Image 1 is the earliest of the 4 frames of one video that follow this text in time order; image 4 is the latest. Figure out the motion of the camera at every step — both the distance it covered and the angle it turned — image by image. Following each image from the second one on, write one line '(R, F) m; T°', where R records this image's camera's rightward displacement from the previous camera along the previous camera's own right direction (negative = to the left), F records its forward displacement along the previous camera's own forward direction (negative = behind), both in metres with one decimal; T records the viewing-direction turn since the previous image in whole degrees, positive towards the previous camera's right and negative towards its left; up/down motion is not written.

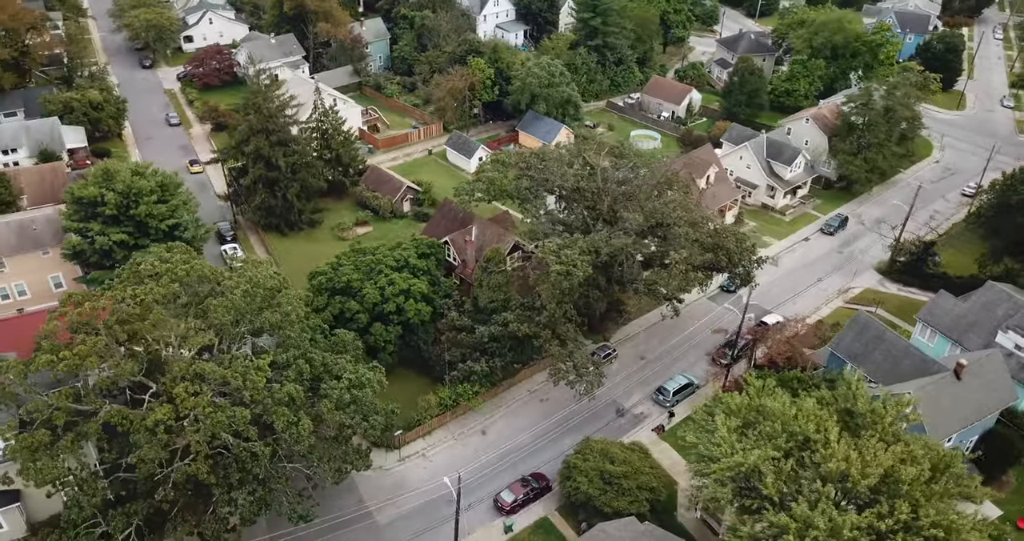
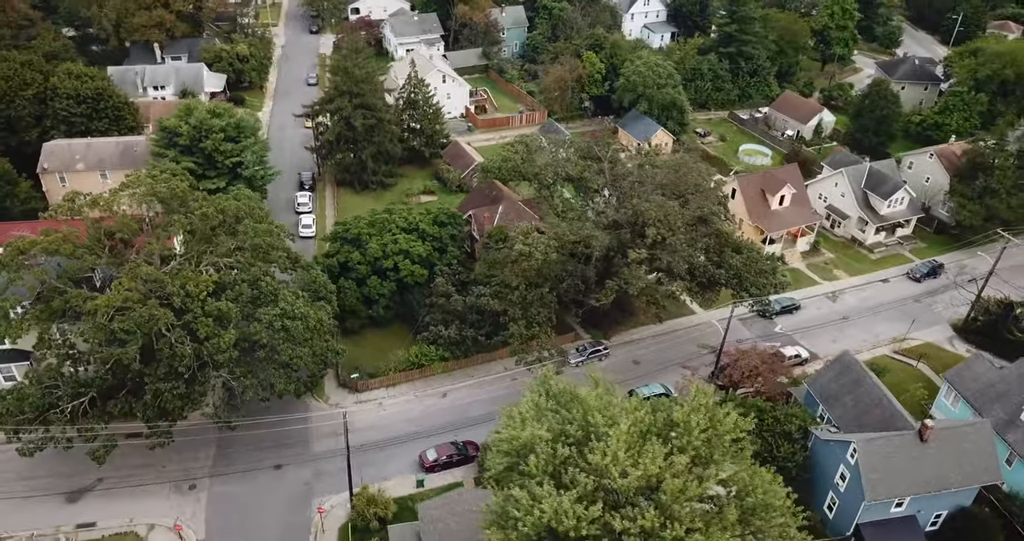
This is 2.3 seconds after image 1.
(+9.3, +0.3) m; -14°
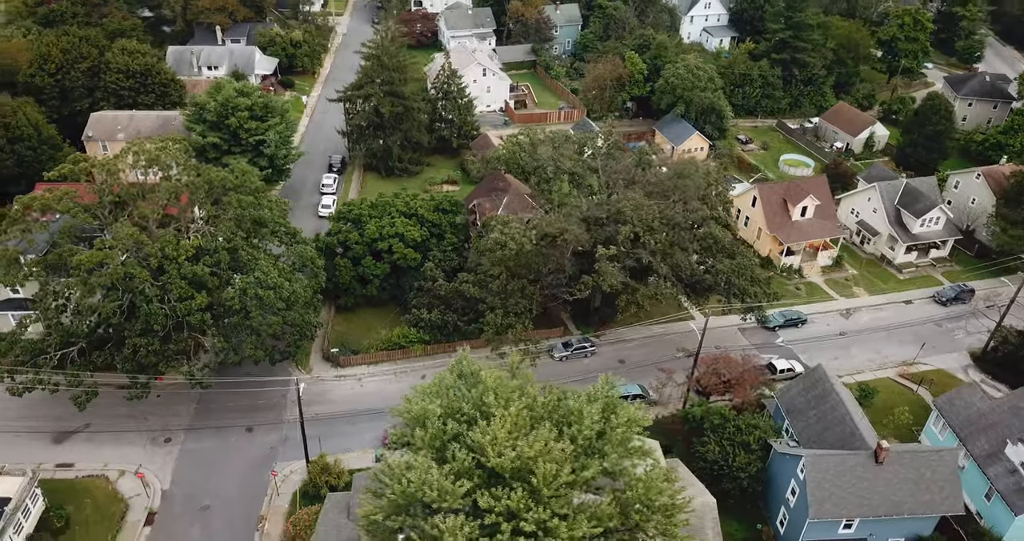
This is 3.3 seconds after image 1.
(+4.4, -0.2) m; -6°
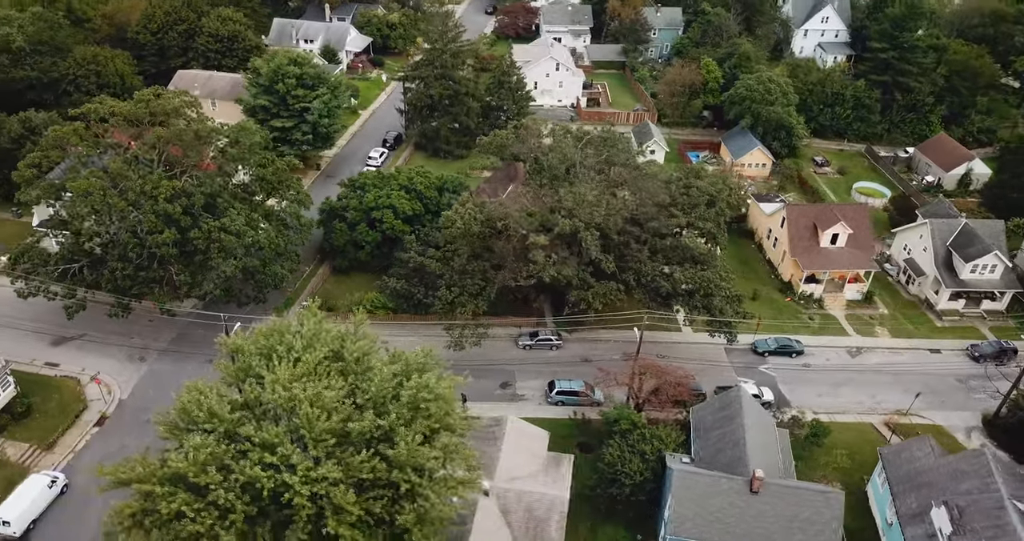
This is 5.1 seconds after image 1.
(+8.9, +0.1) m; -11°
